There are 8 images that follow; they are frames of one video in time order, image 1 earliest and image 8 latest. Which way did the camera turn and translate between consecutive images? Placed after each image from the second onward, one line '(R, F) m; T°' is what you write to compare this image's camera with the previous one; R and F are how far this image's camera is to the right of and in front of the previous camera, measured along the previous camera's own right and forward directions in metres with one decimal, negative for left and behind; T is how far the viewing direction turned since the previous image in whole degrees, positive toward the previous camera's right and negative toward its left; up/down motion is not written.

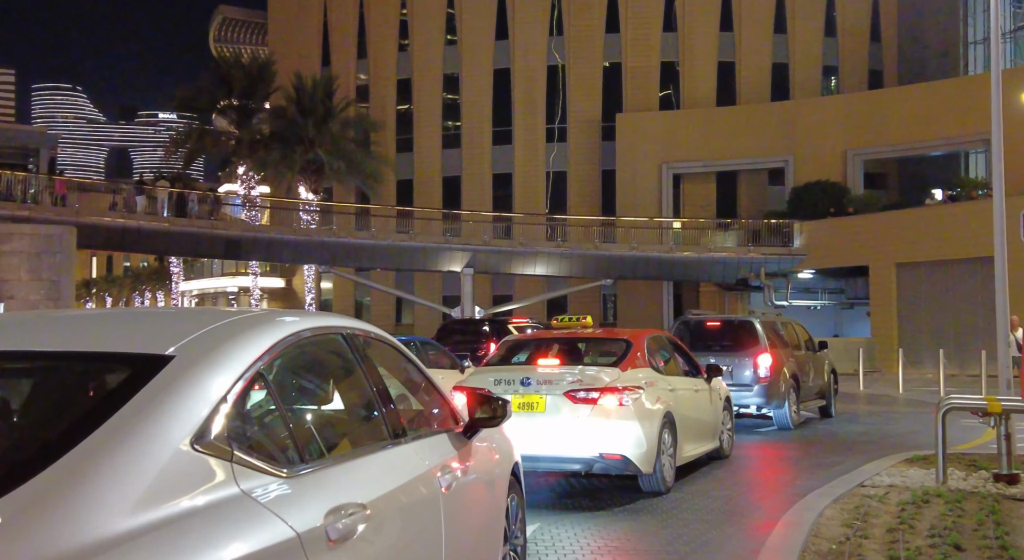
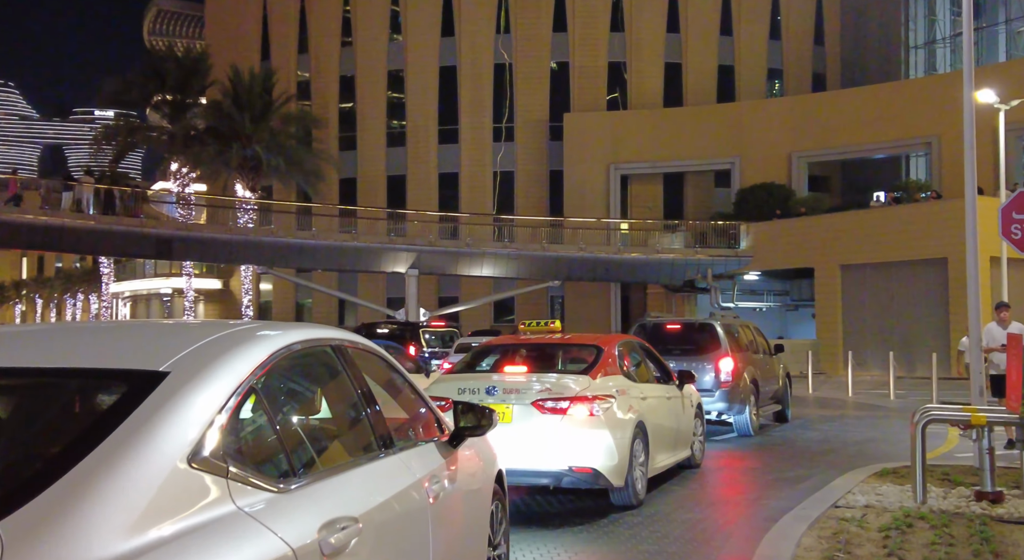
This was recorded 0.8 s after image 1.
(0.0, +0.7) m; +3°
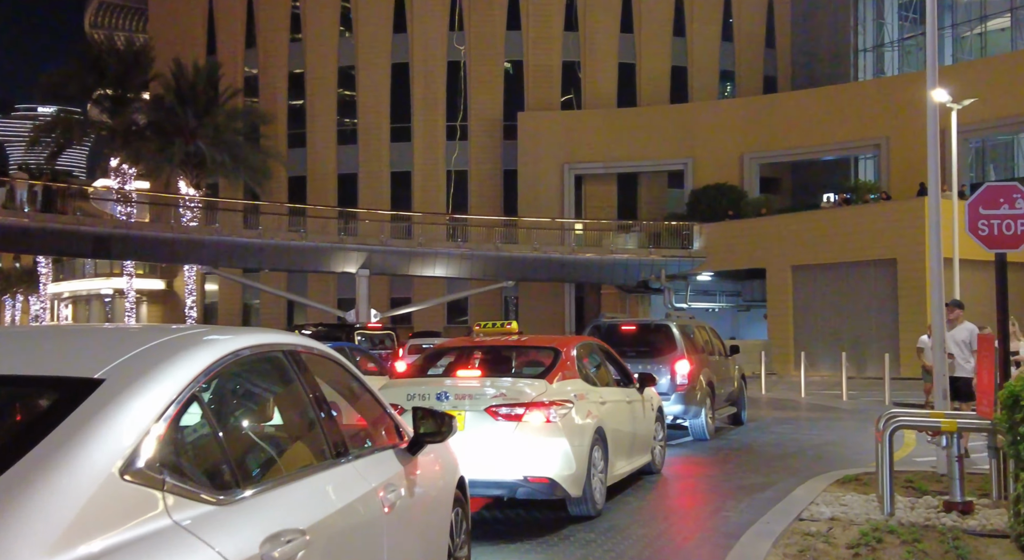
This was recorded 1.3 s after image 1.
(0.0, +0.4) m; +3°
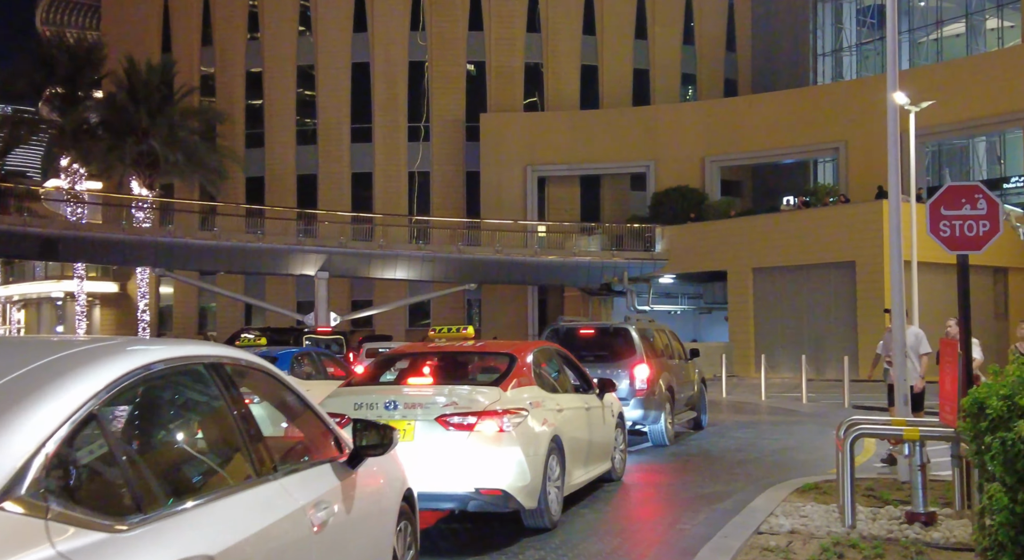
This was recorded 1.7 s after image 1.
(+0.1, +0.3) m; +2°
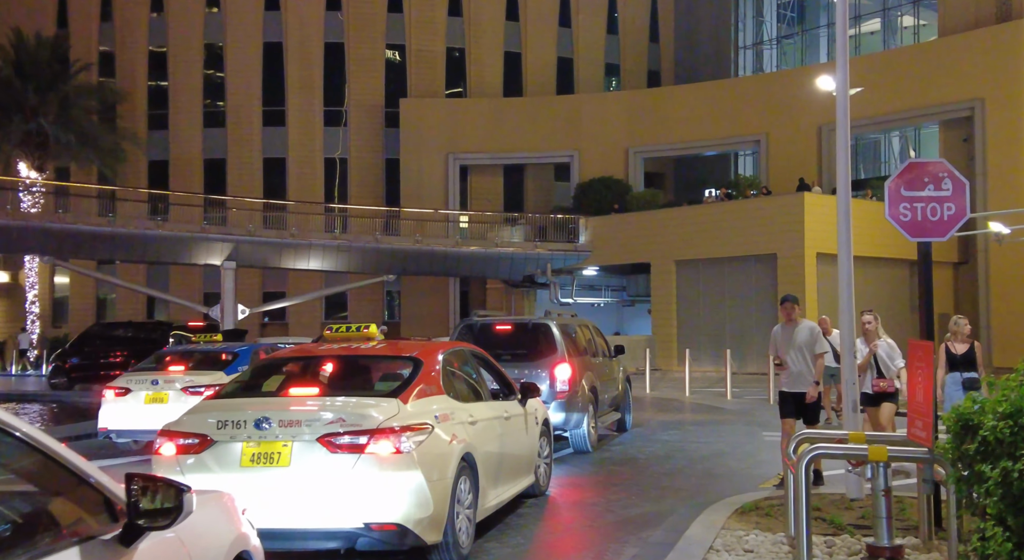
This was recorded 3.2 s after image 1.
(+0.1, +1.1) m; +4°
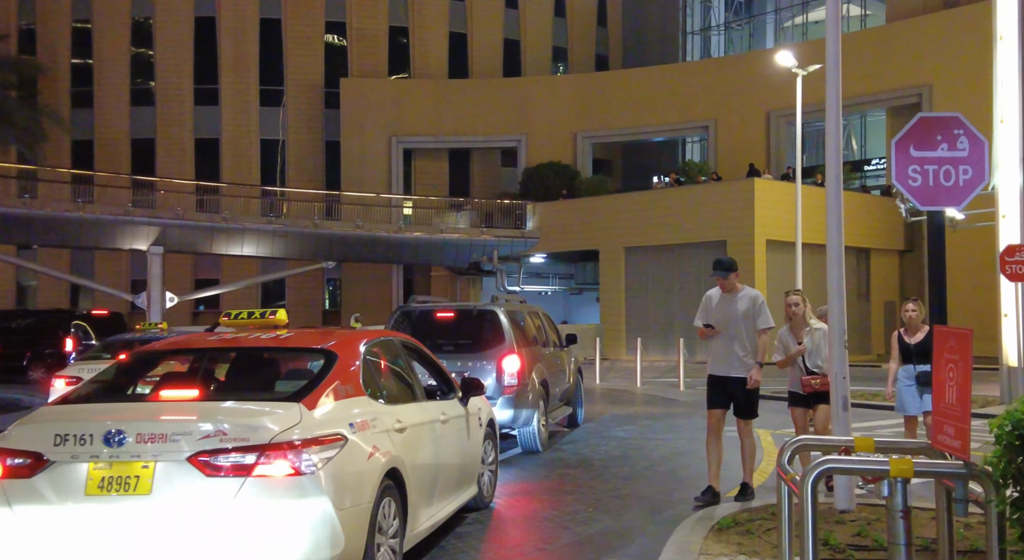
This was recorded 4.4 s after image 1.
(+0.1, +1.2) m; +3°
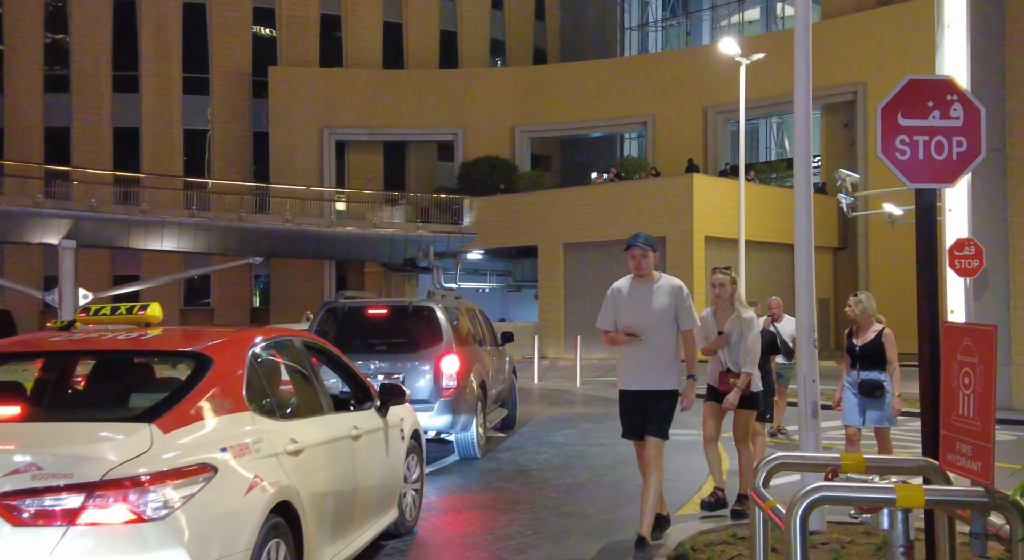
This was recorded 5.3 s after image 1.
(+0.1, +1.0) m; +4°
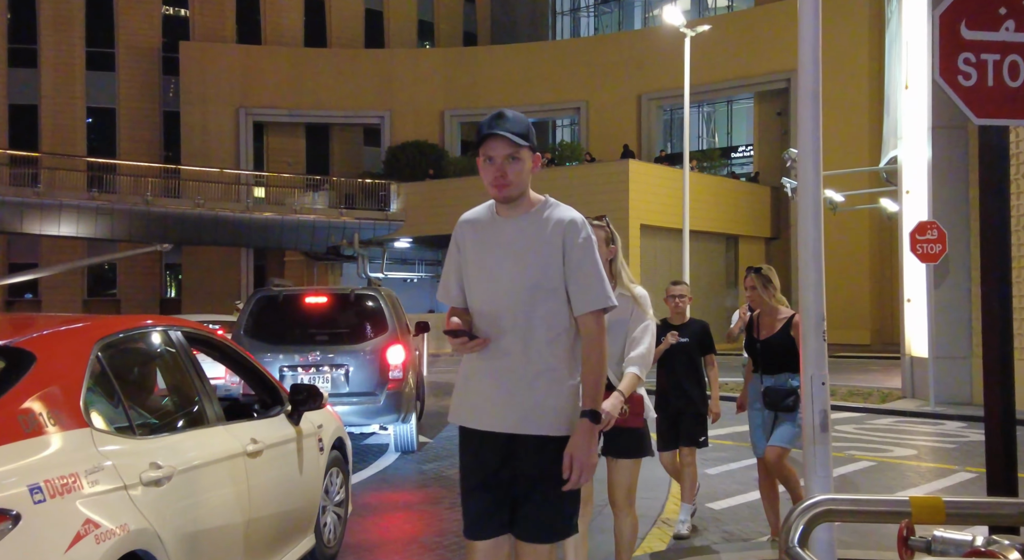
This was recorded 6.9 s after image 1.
(0.0, +1.5) m; +4°
